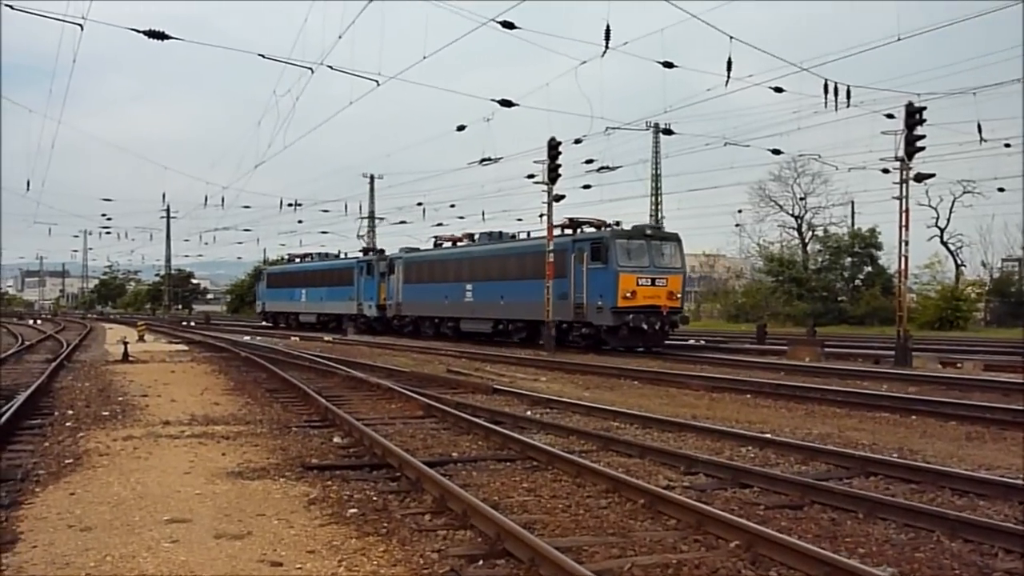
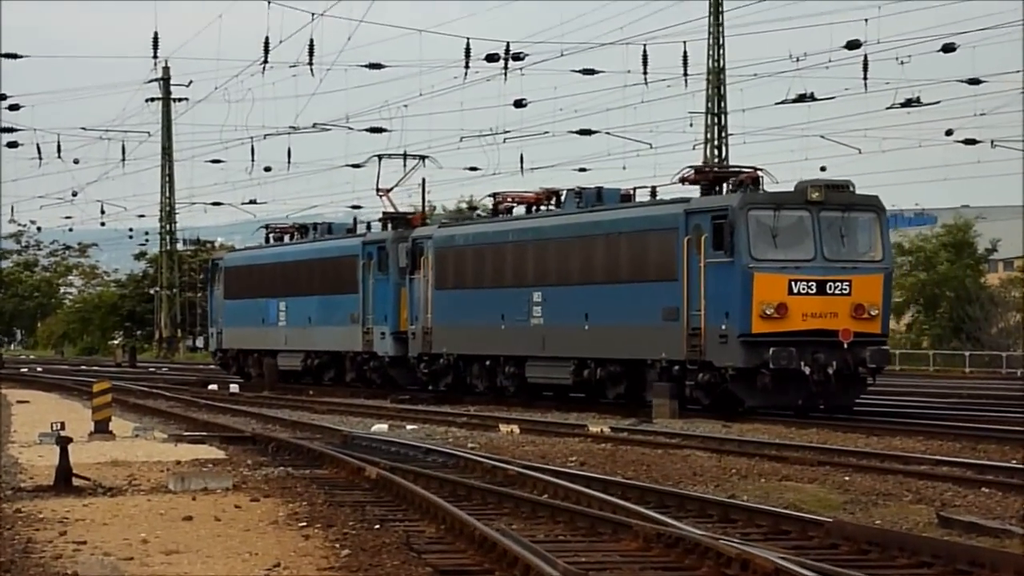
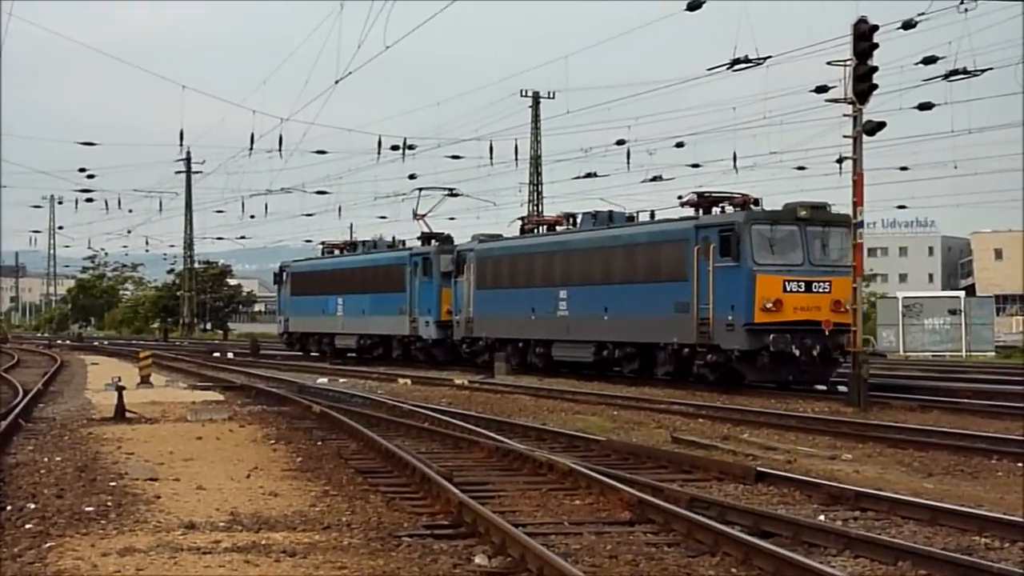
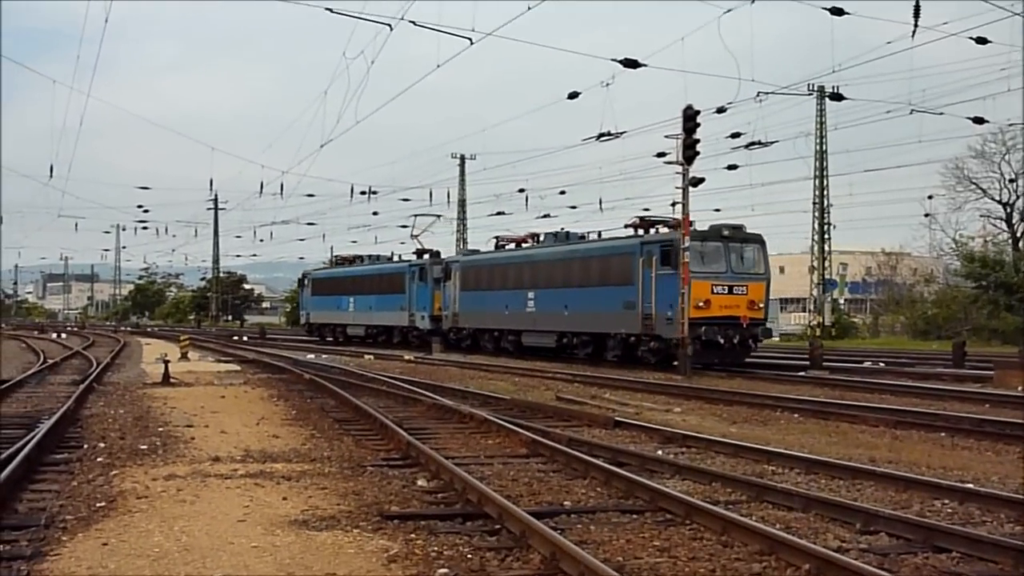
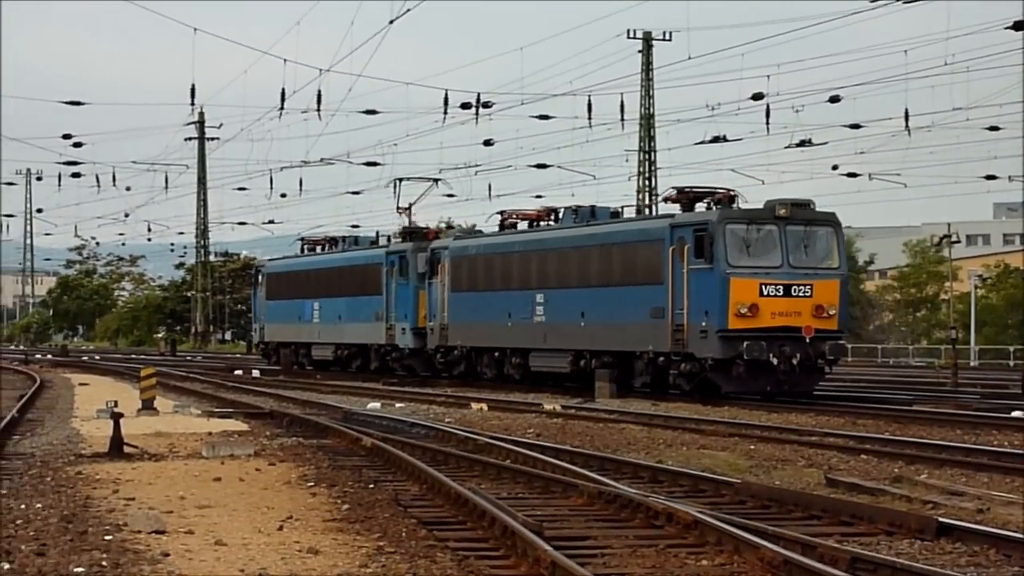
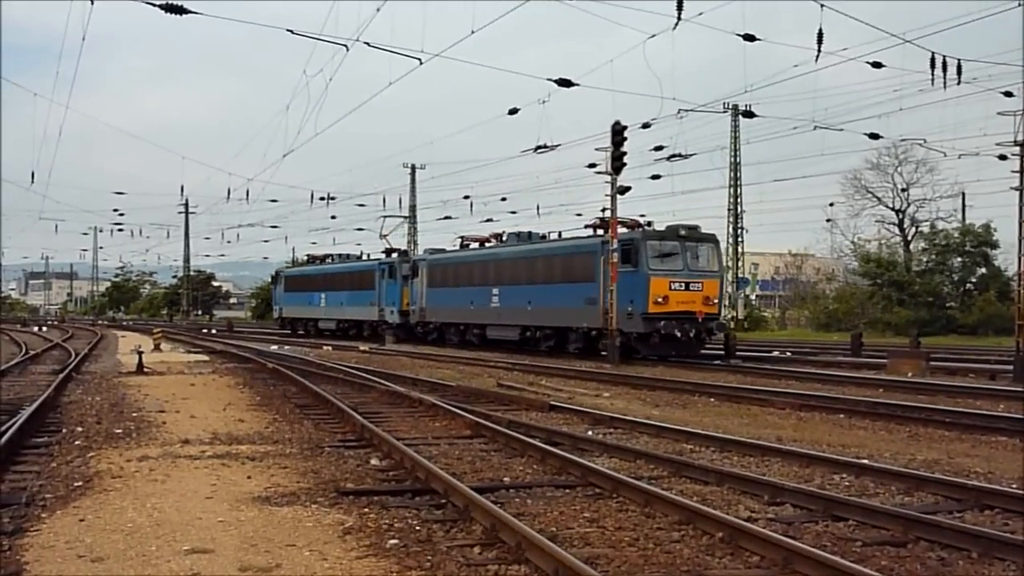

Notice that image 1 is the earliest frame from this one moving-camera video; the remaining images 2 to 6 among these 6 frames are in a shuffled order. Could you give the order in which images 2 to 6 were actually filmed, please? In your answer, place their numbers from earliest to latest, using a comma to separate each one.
6, 4, 3, 5, 2
